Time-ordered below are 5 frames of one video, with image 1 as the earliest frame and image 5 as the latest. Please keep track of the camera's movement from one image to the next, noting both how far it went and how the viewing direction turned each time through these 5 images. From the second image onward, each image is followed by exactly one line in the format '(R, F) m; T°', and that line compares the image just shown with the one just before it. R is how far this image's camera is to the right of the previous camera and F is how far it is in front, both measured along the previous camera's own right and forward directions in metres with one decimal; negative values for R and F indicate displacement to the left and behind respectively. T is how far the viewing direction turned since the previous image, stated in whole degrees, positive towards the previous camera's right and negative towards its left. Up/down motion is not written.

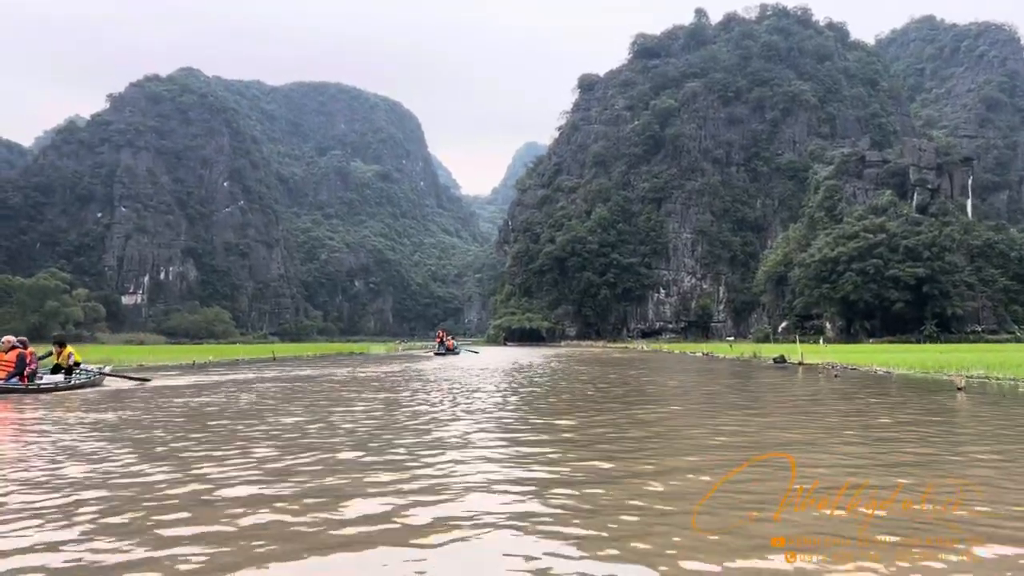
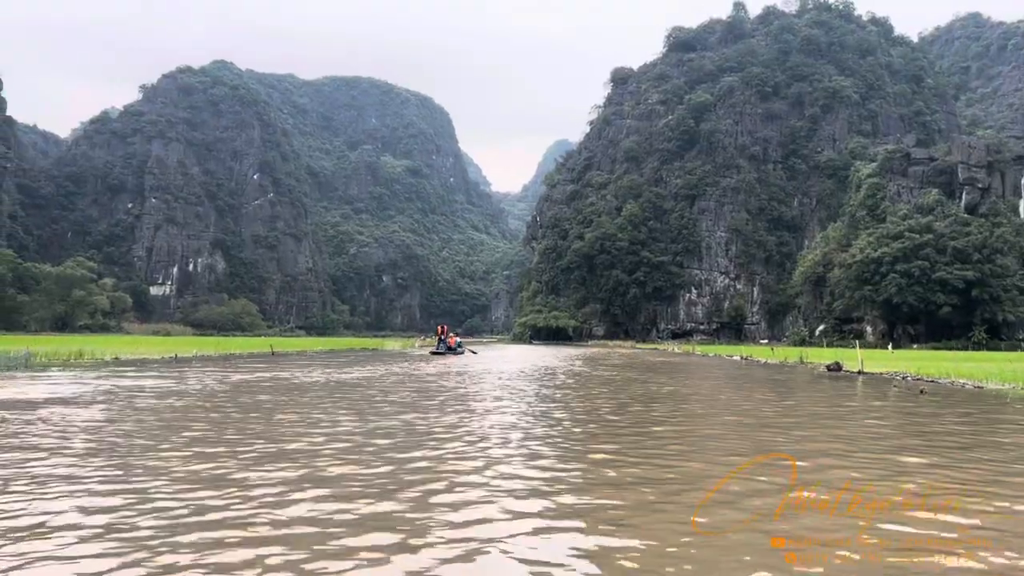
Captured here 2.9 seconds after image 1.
(+0.2, +2.0) m; -2°
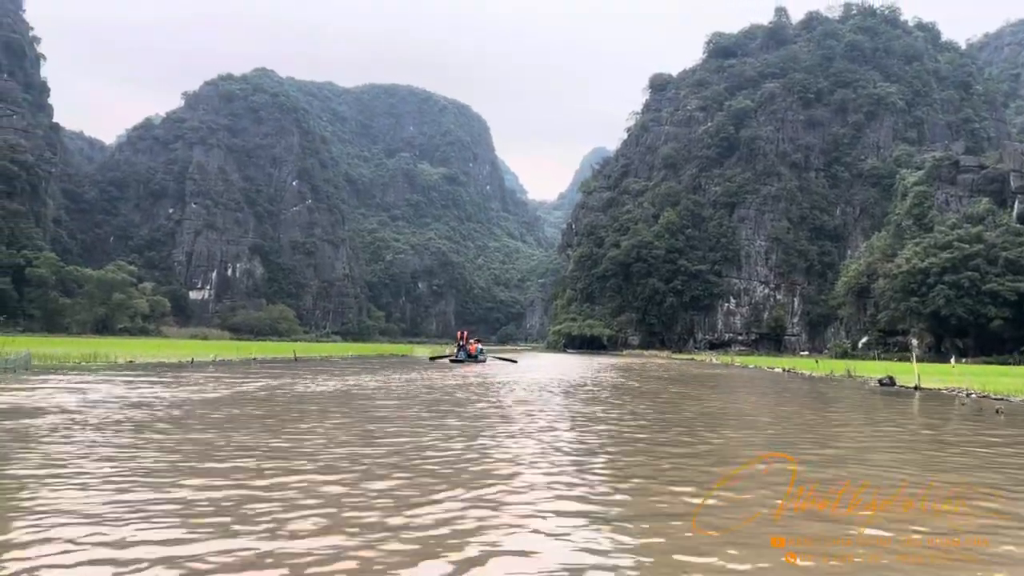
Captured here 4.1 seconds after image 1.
(+0.1, +0.8) m; -2°
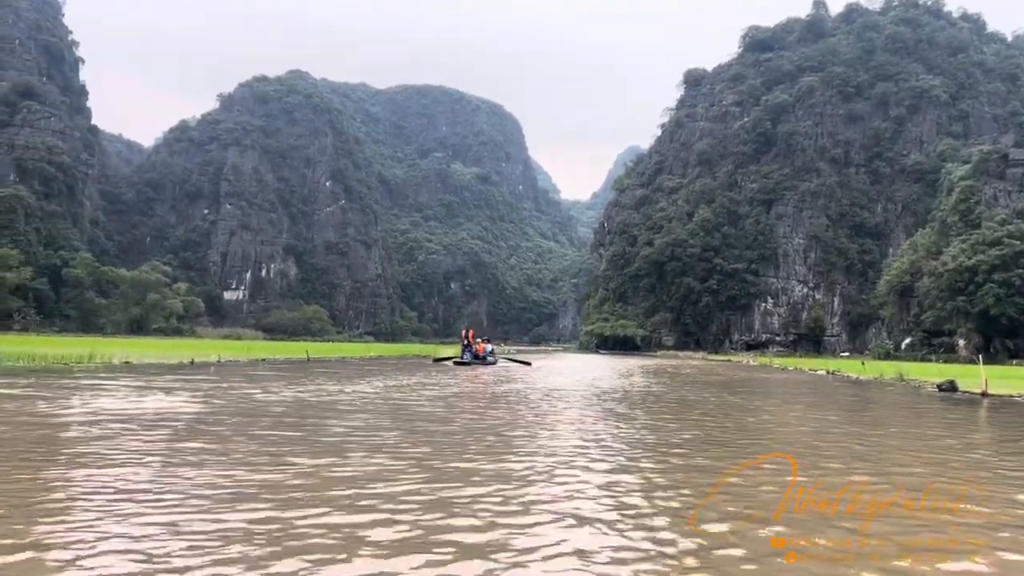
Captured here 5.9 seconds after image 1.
(+0.2, +1.1) m; -2°
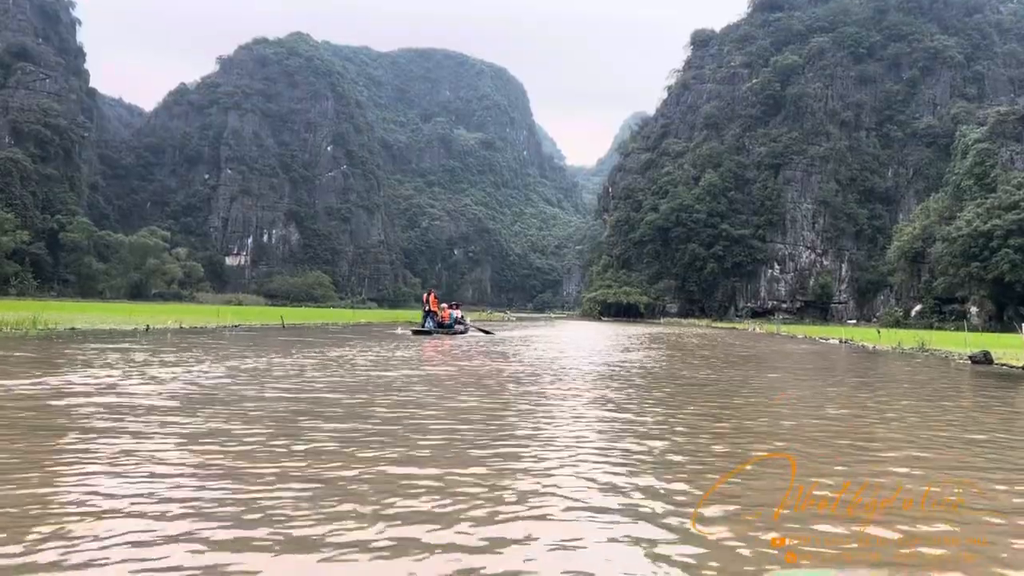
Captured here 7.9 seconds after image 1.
(+0.3, +1.4) m; 0°
